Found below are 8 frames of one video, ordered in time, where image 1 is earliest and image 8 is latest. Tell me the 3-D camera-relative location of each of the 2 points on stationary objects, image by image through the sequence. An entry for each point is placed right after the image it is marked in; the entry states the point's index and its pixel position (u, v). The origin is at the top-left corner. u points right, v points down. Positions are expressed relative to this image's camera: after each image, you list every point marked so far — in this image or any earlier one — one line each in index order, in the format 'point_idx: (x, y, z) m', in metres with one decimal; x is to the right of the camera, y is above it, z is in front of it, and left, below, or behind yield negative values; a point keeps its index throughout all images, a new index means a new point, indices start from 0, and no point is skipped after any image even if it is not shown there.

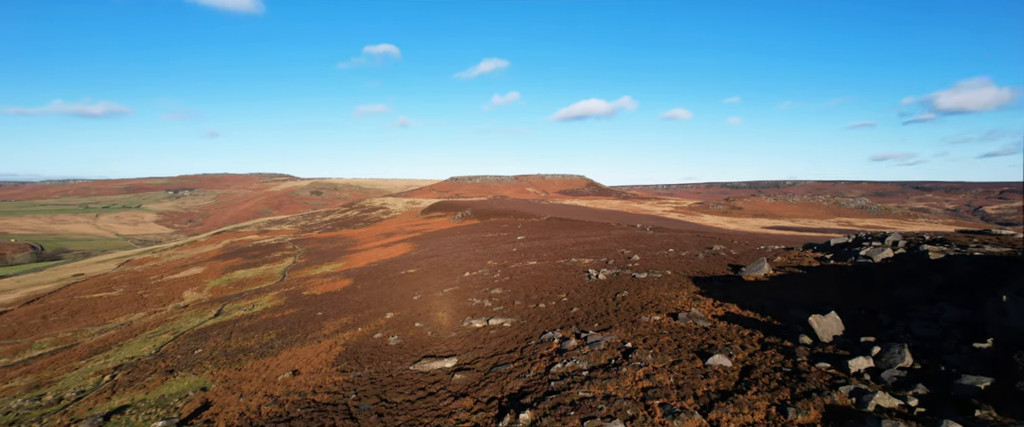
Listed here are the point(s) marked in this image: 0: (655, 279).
0: (+5.3, -2.4, +18.7) m
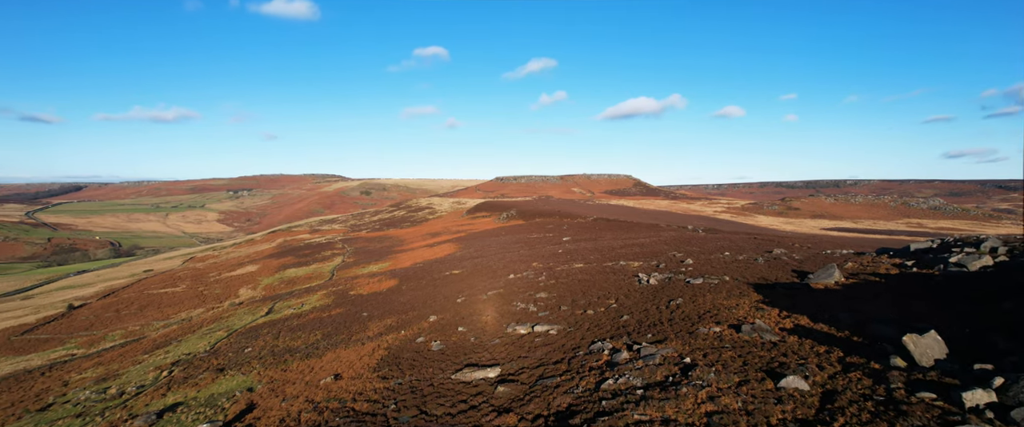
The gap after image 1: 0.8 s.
0: (+6.9, -2.5, +17.5) m
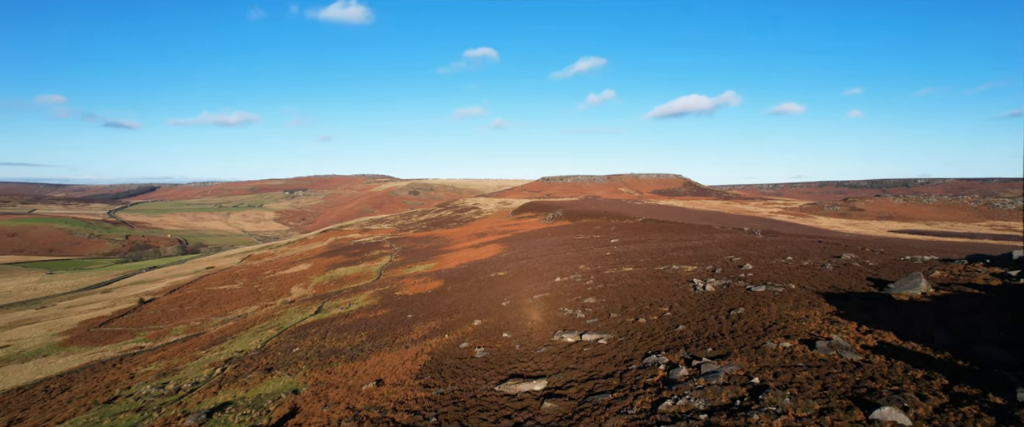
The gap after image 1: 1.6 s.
0: (+8.4, -2.6, +16.1) m
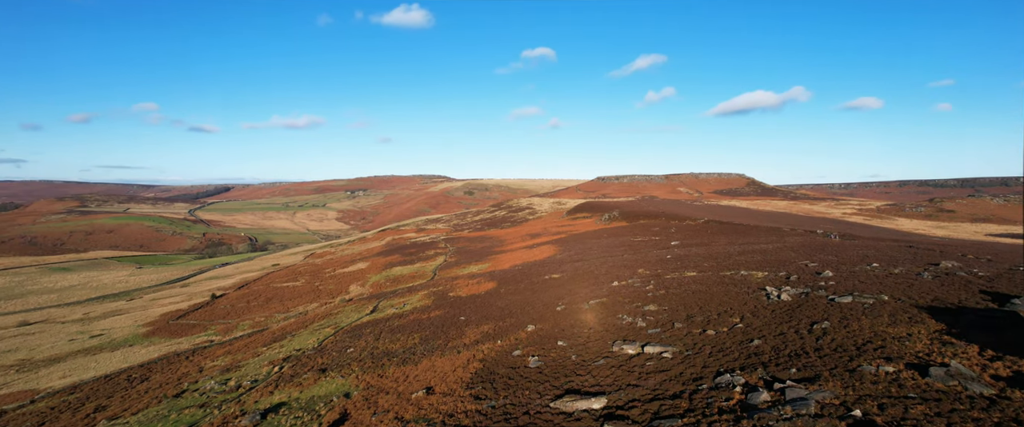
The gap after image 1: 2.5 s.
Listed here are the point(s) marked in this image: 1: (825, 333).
0: (+10.1, -2.7, +14.3) m
1: (+7.8, -3.0, +12.6) m
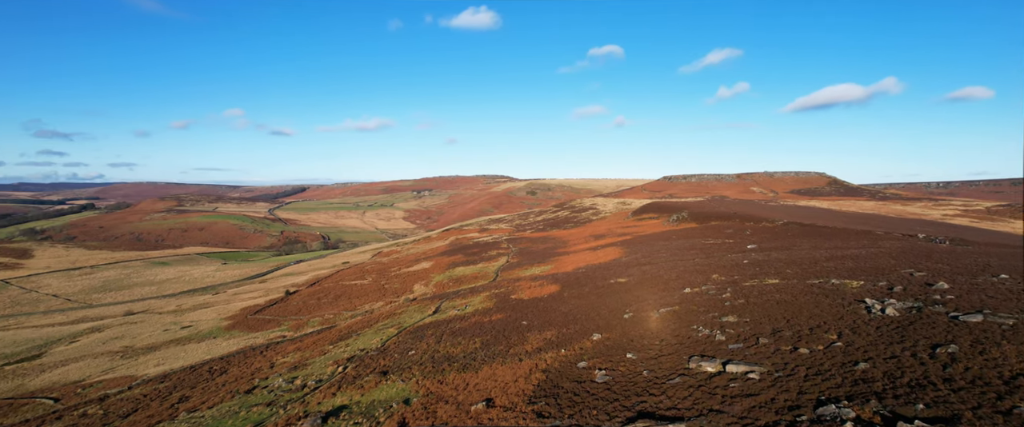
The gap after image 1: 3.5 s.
0: (+11.7, -2.8, +12.1) m
1: (+9.3, -3.1, +10.7) m
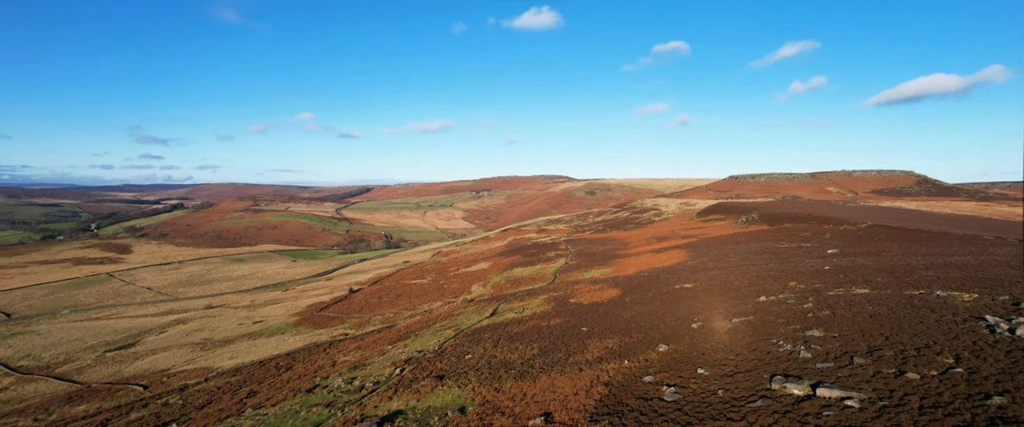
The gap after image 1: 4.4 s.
0: (+13.0, -2.9, +9.9) m
1: (+10.4, -3.2, +8.8) m
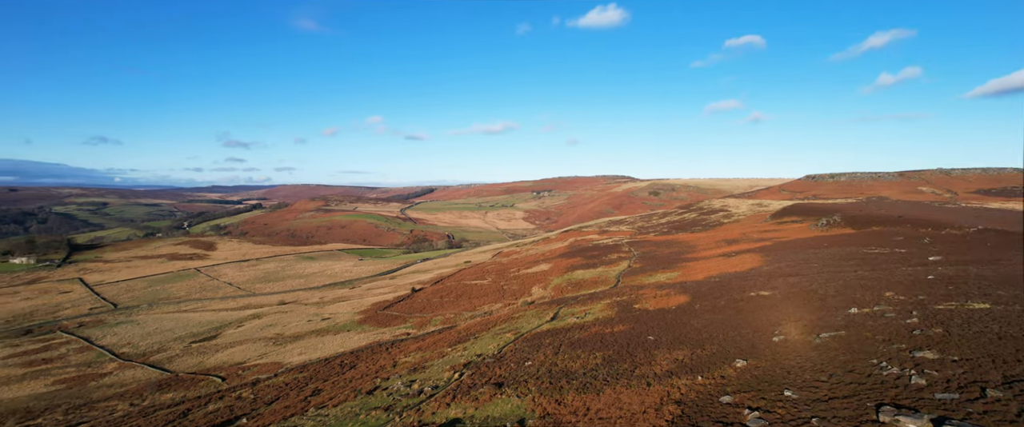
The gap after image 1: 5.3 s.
0: (+14.1, -3.0, +7.6) m
1: (+11.4, -3.3, +6.8) m
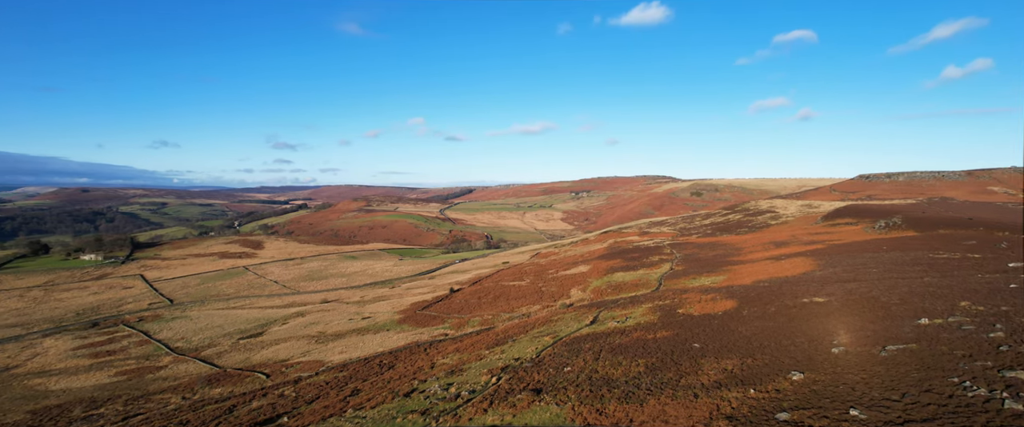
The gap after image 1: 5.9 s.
0: (+14.6, -3.1, +6.0) m
1: (+11.8, -3.4, +5.4) m
